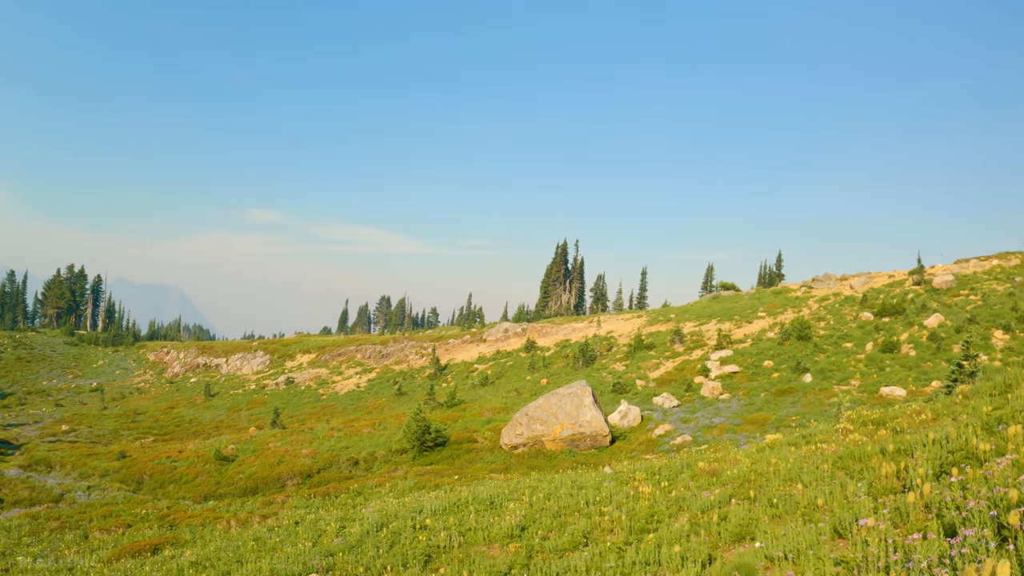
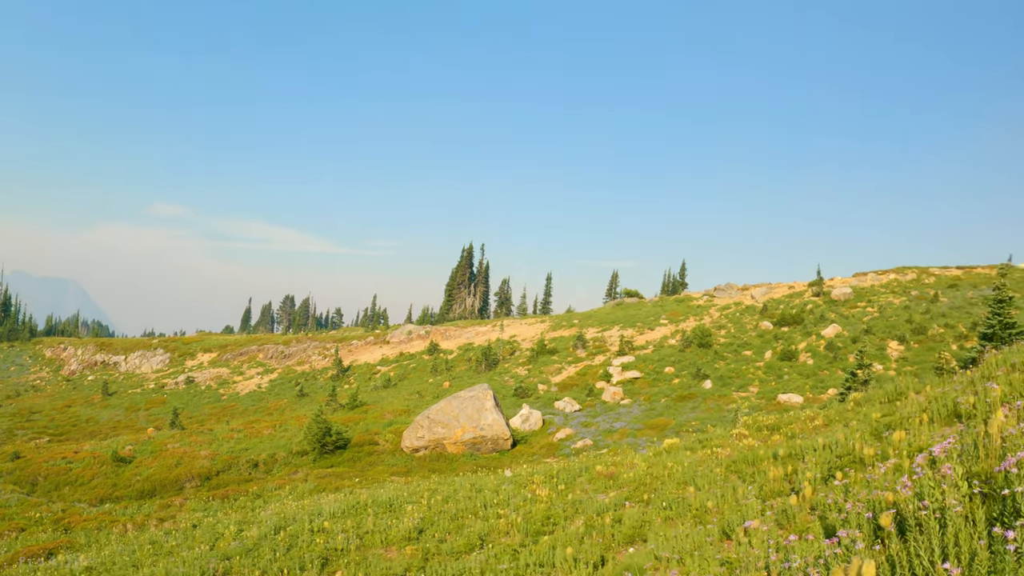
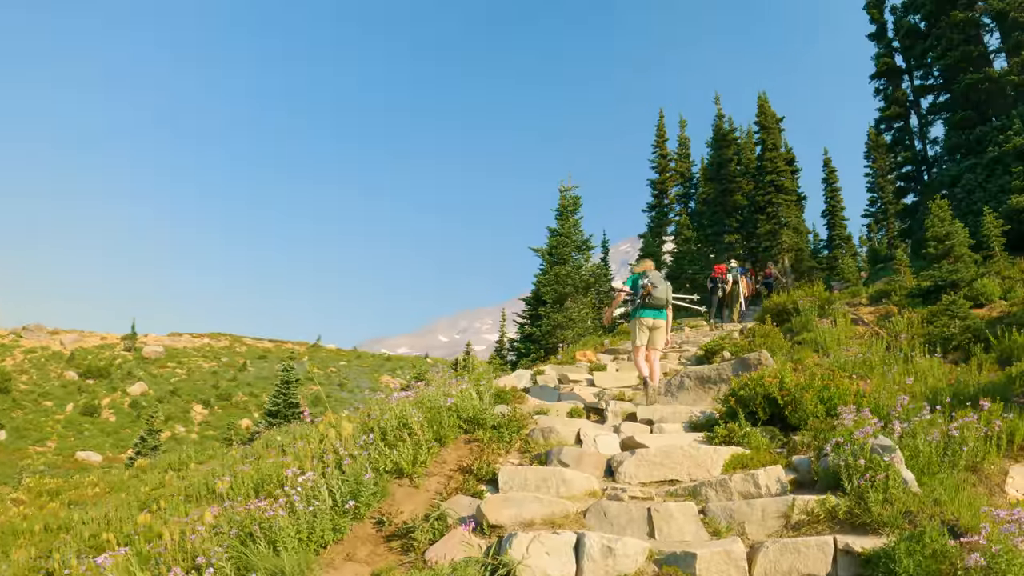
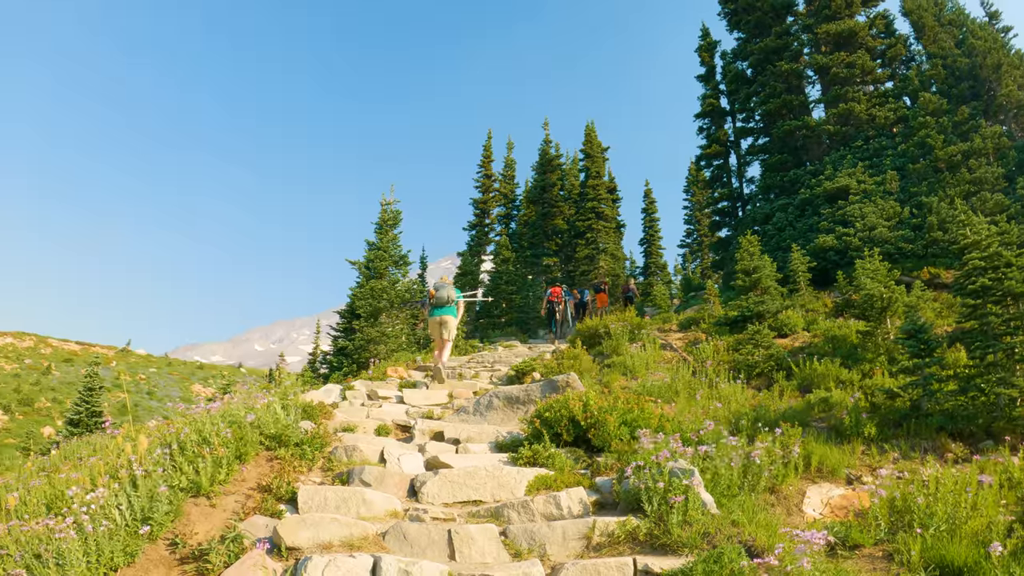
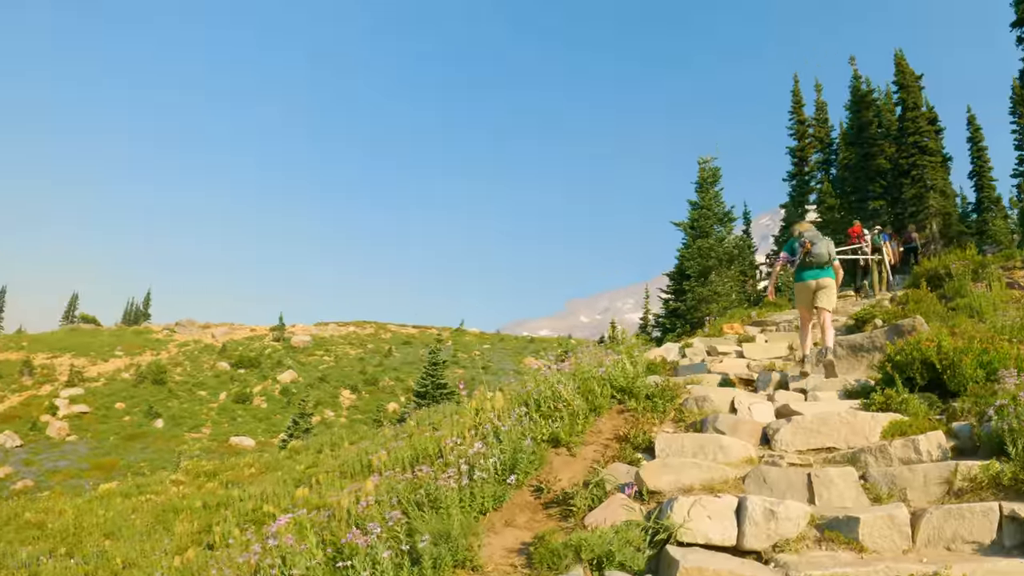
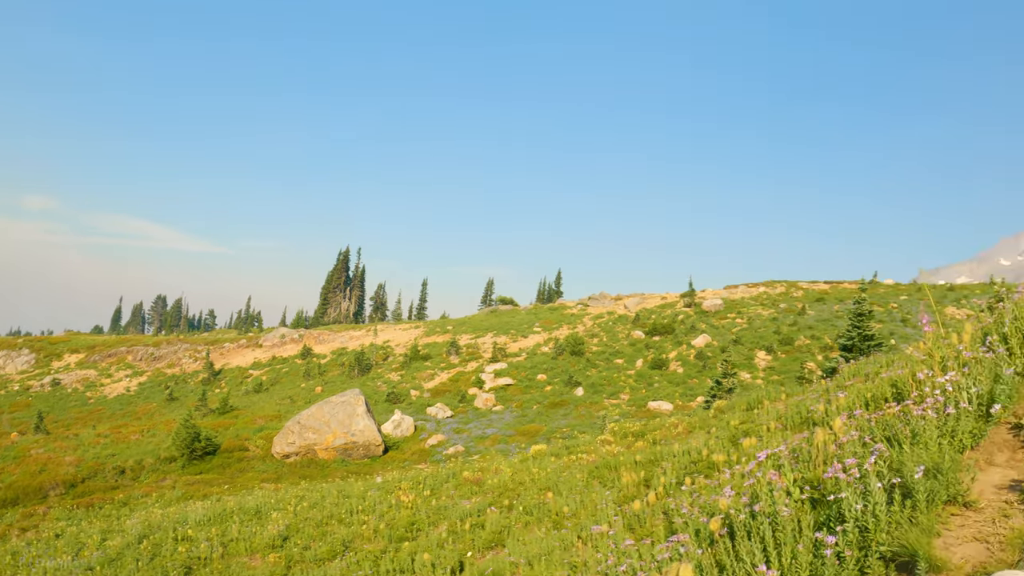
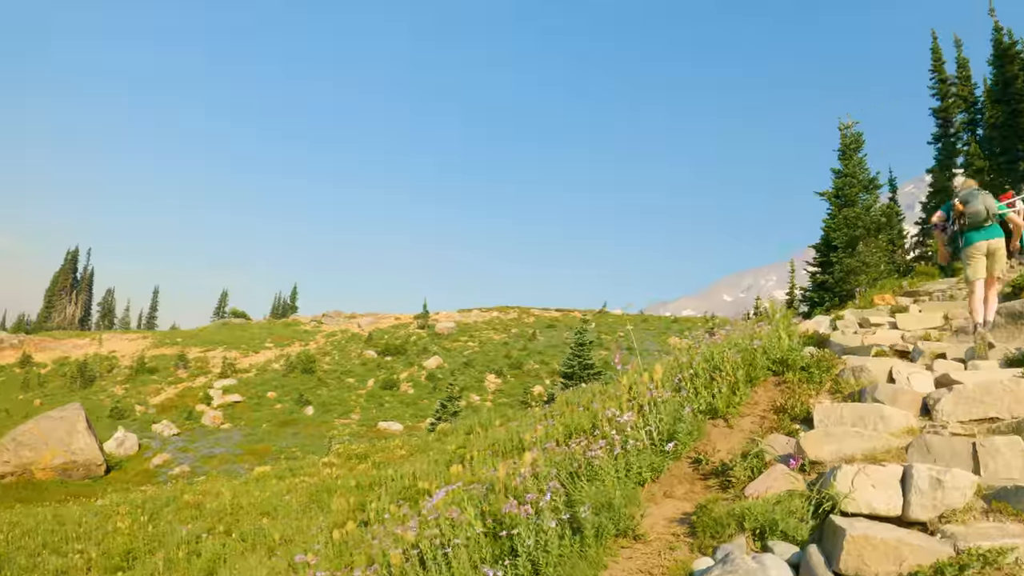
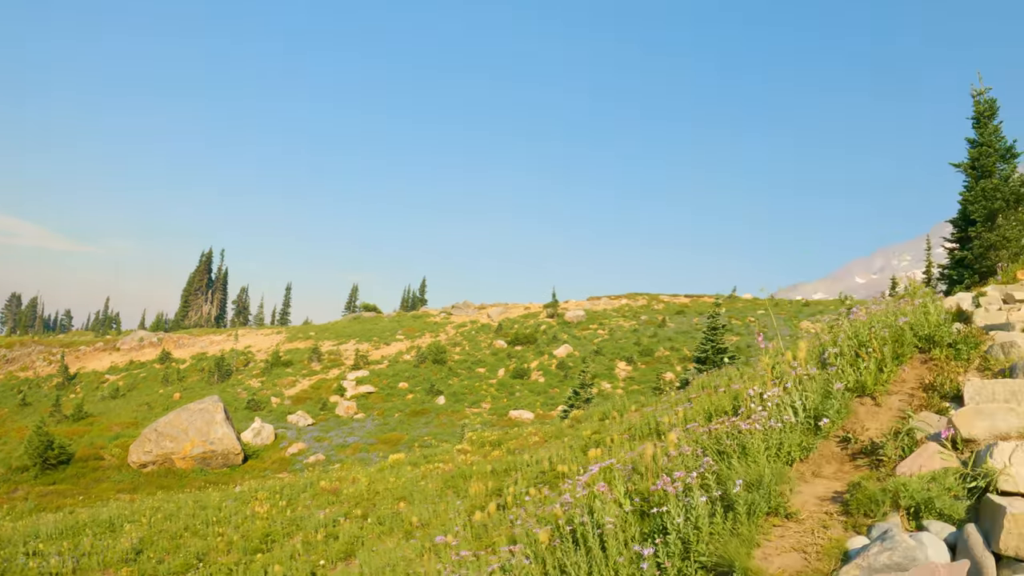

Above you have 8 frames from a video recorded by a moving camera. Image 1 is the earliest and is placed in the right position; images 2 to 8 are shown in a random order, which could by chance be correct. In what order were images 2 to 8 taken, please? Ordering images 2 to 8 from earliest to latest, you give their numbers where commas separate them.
2, 6, 8, 7, 5, 3, 4
